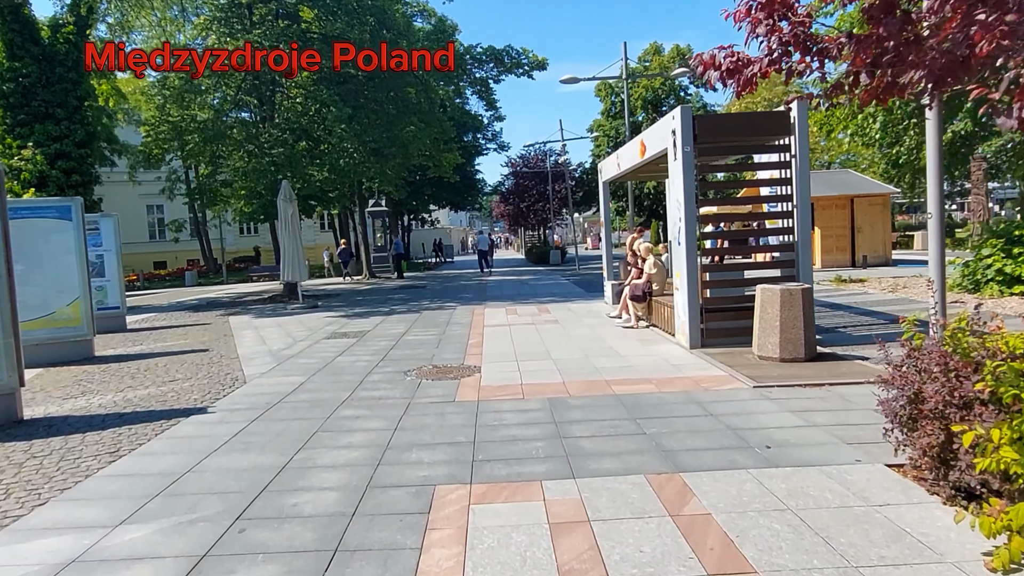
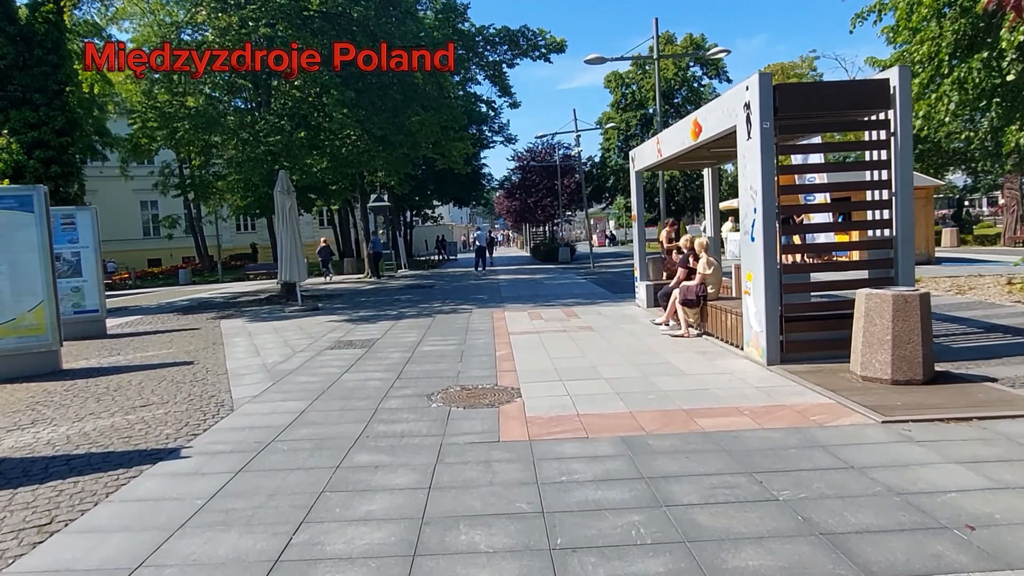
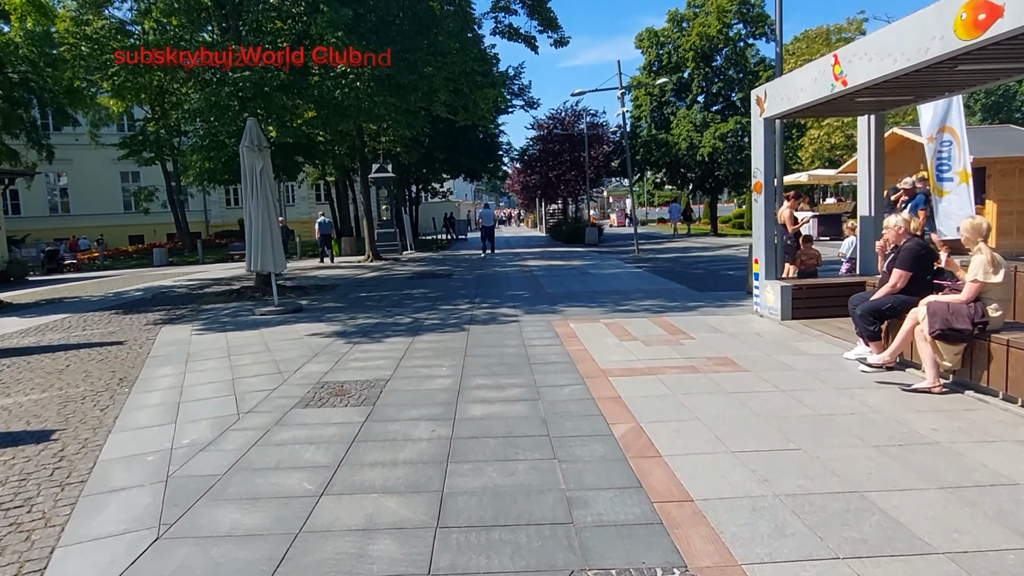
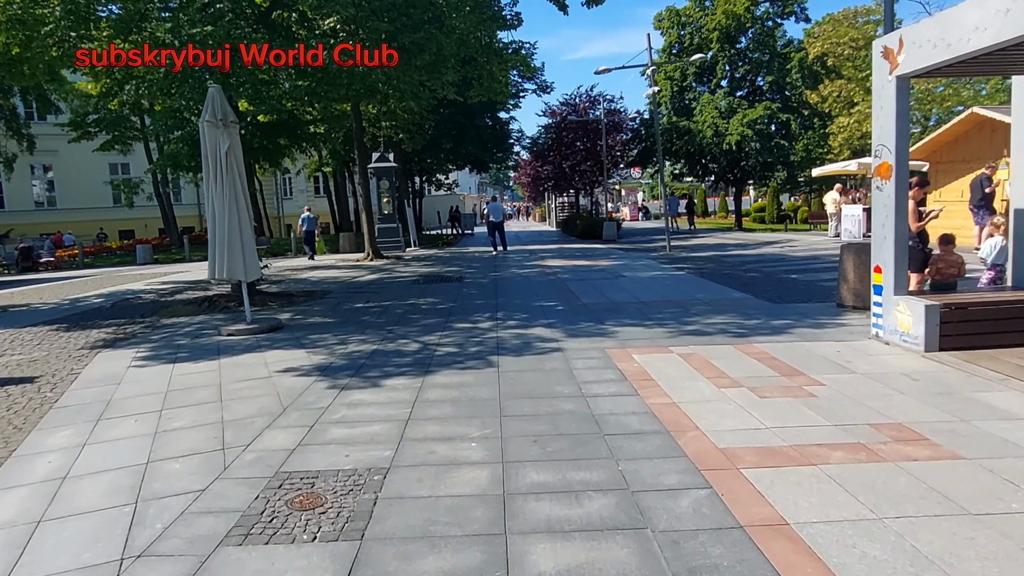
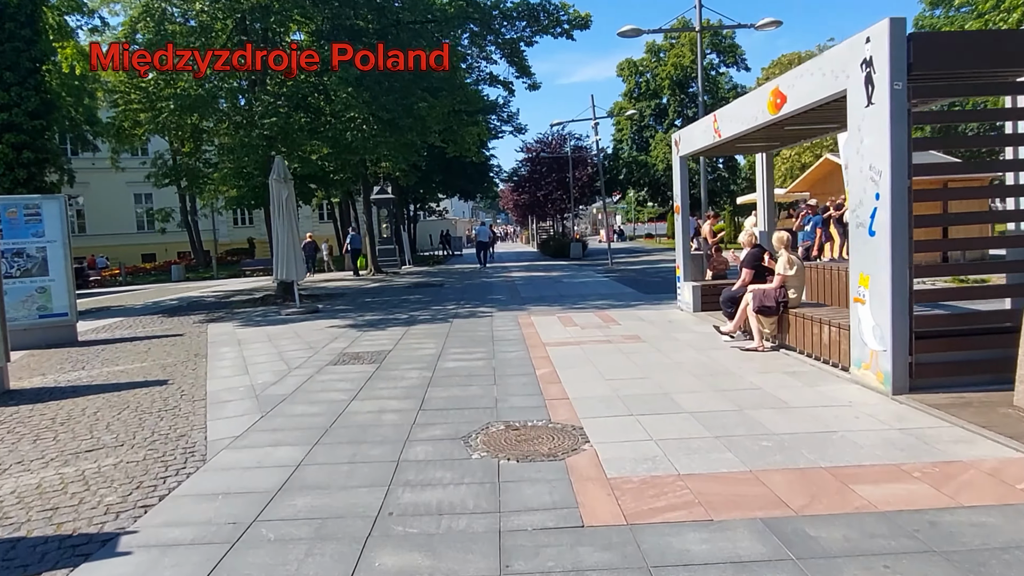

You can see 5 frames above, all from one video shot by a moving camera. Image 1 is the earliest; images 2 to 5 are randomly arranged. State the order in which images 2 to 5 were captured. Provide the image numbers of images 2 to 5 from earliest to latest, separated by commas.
2, 5, 3, 4
